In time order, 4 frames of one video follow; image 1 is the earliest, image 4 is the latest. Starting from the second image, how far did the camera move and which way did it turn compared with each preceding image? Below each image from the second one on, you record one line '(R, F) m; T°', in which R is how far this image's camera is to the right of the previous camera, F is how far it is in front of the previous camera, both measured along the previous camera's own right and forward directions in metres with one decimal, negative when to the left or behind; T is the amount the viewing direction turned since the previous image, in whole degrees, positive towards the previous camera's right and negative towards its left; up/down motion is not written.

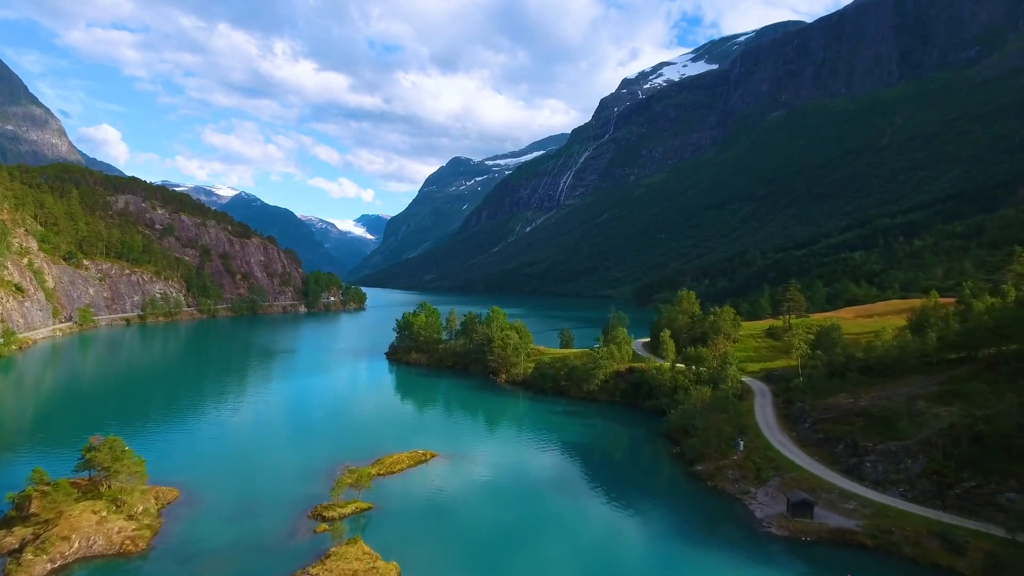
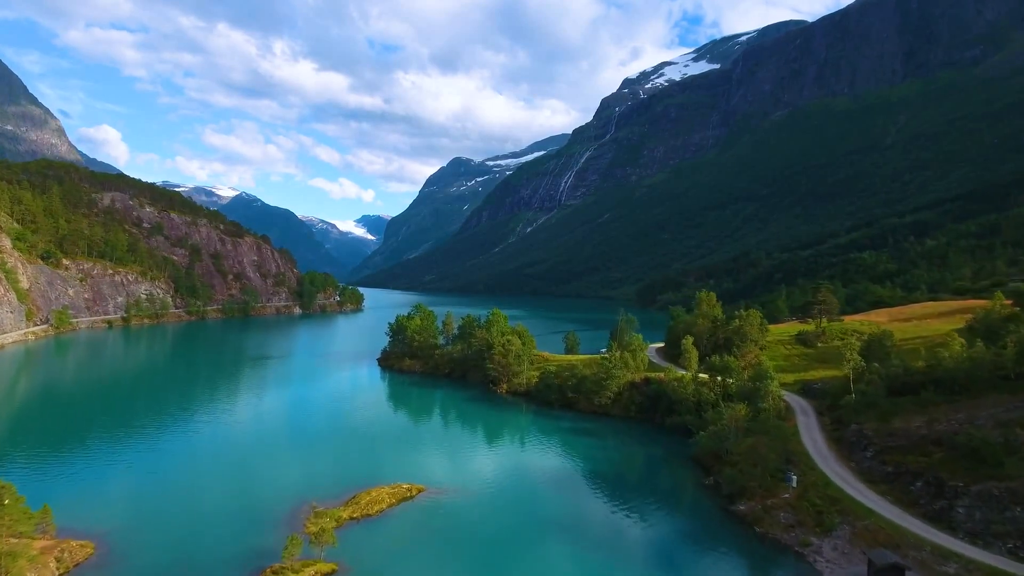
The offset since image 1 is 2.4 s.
(-0.1, +6.1) m; 0°
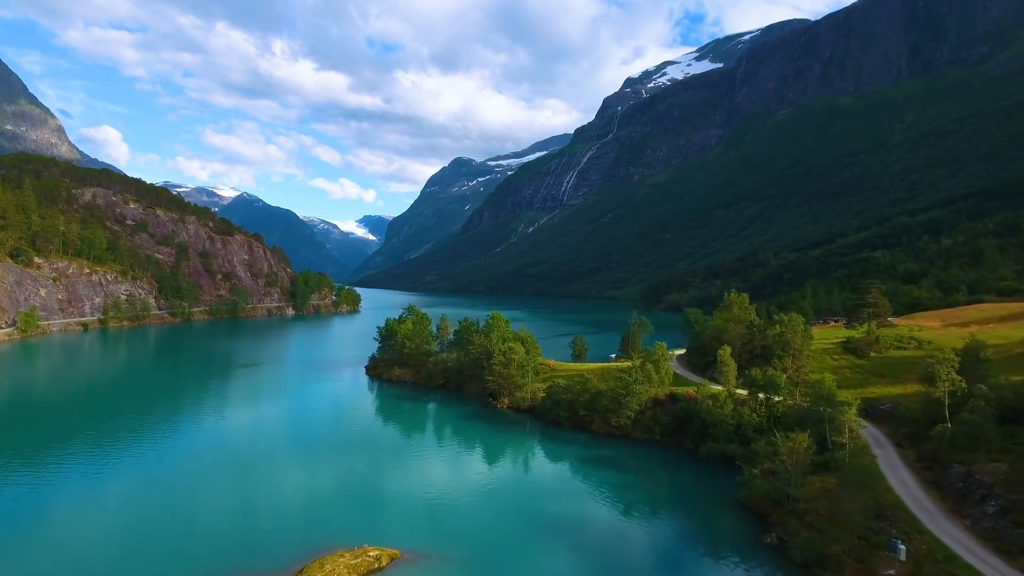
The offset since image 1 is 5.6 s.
(-0.1, +7.6) m; 0°
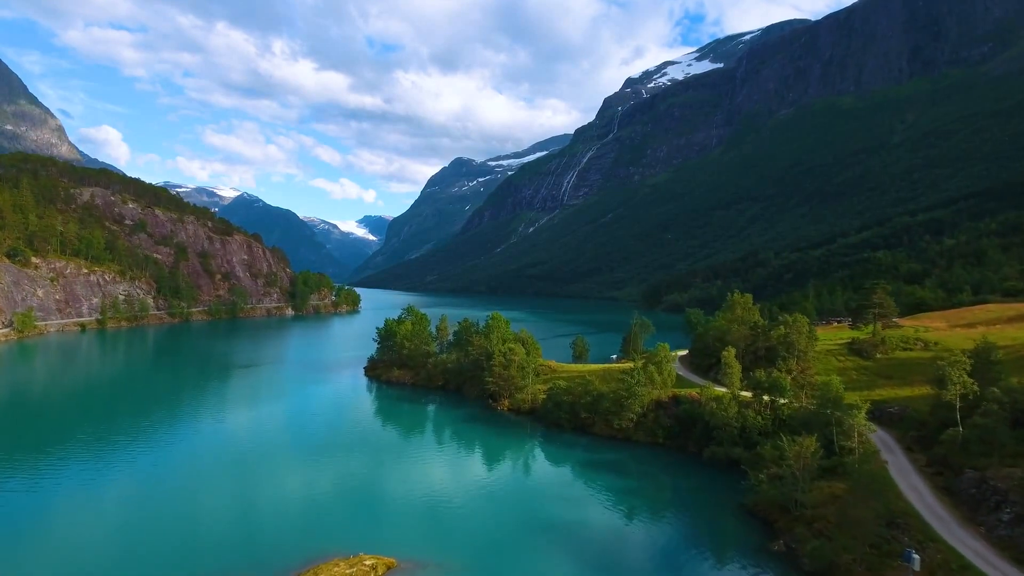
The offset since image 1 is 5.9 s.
(0.0, +0.7) m; 0°
